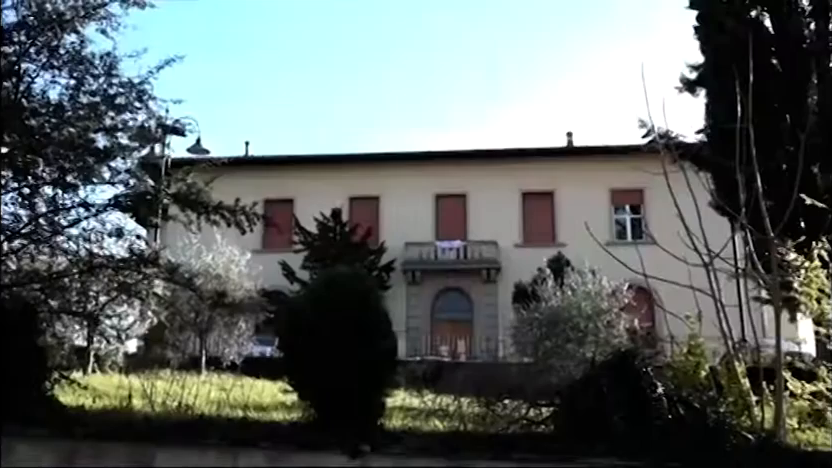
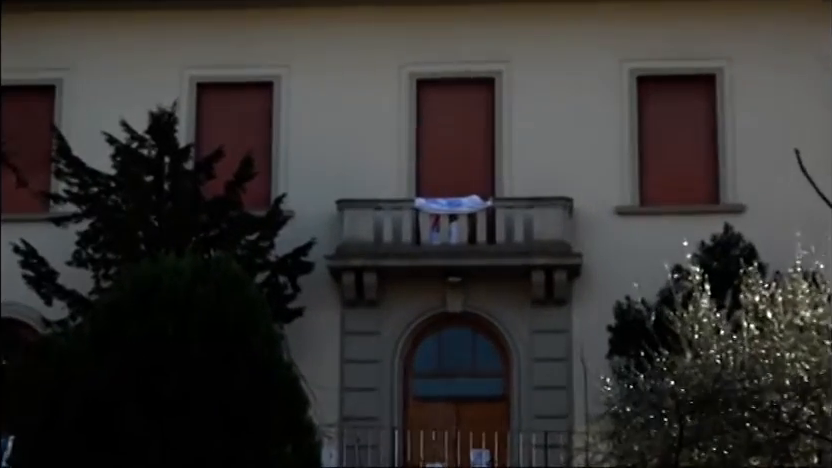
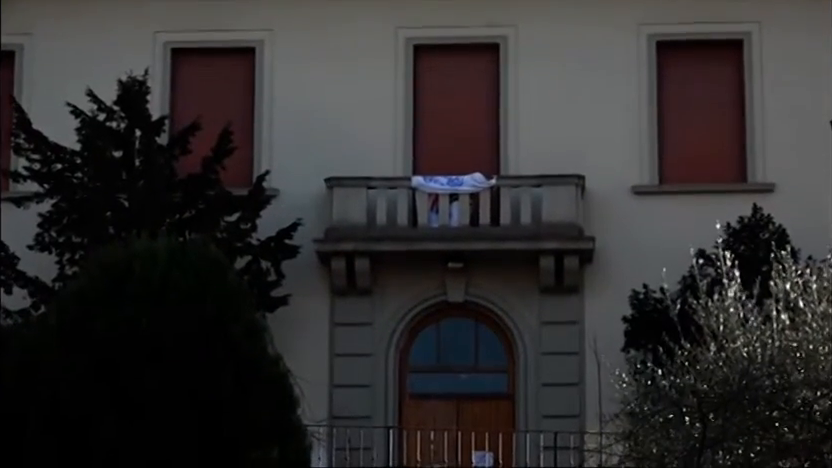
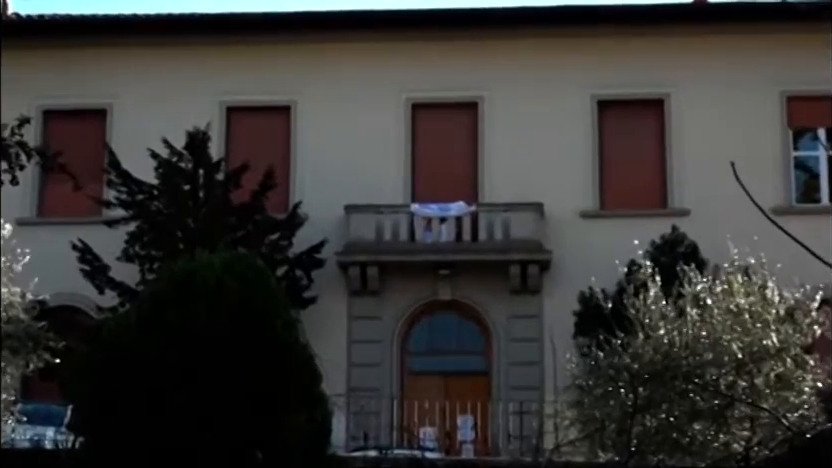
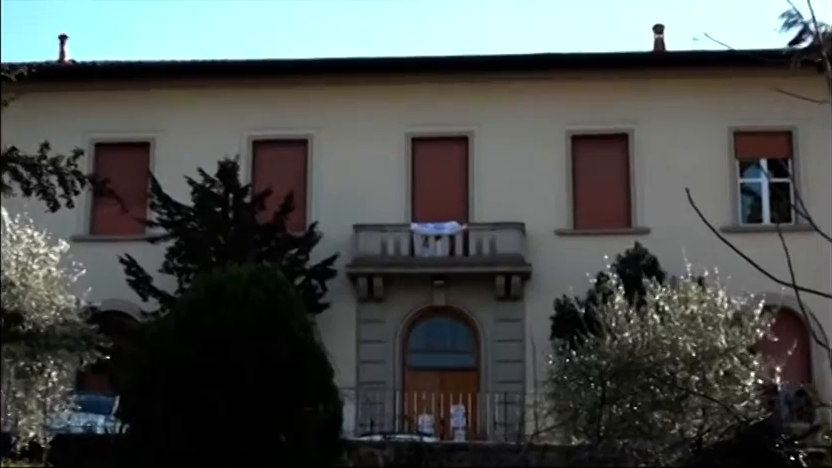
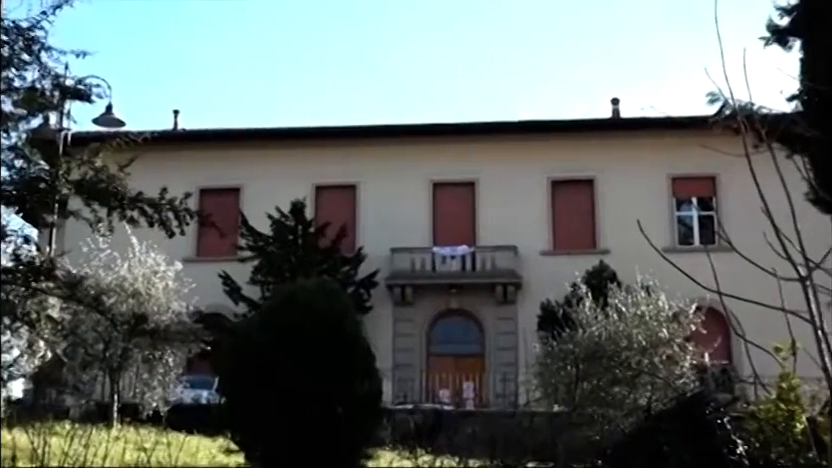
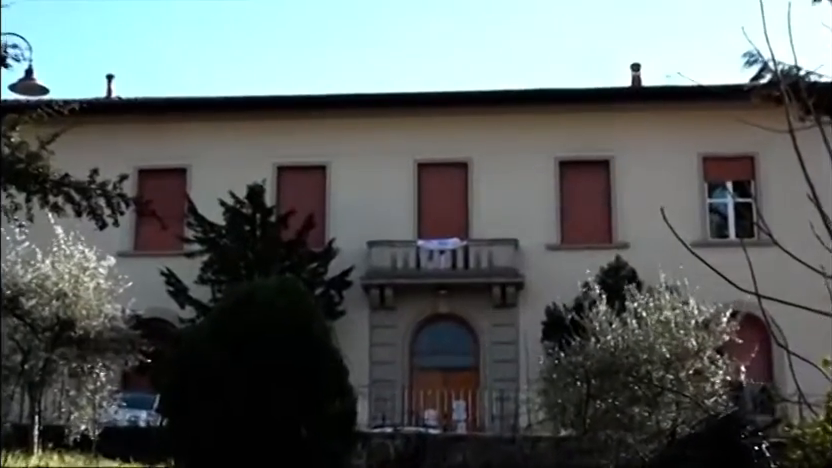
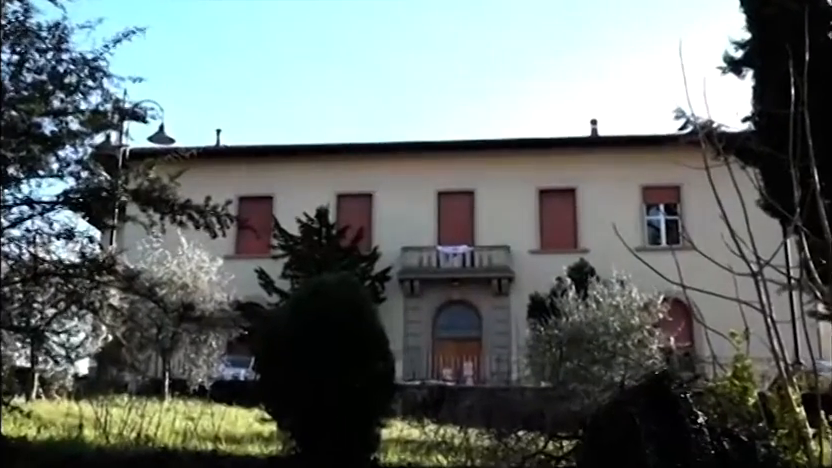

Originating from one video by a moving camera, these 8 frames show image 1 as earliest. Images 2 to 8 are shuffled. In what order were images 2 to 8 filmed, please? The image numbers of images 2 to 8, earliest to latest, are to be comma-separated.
8, 6, 7, 5, 4, 2, 3
